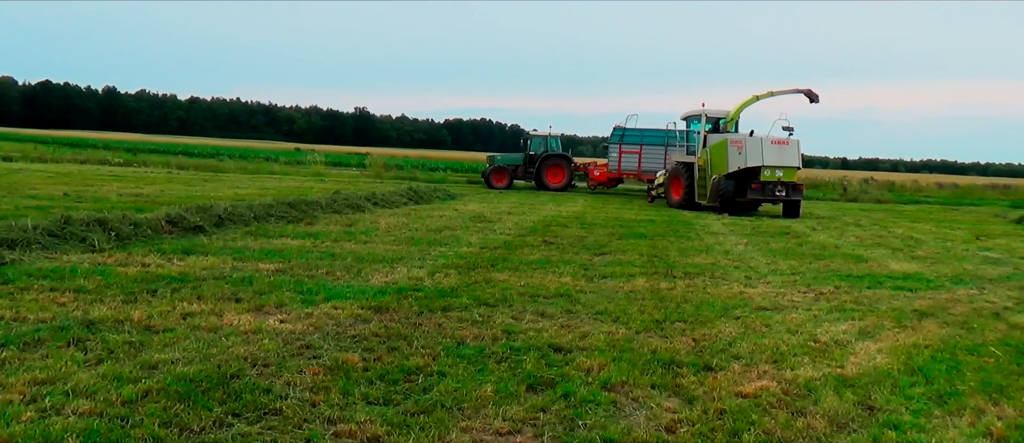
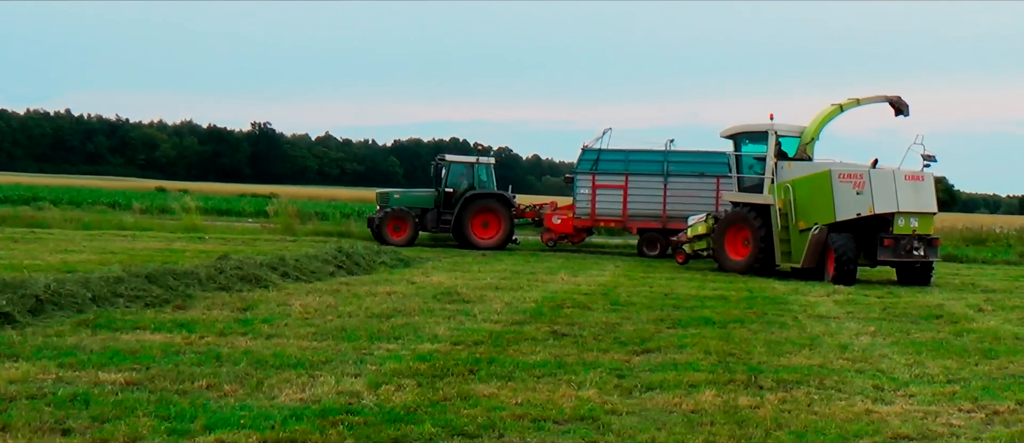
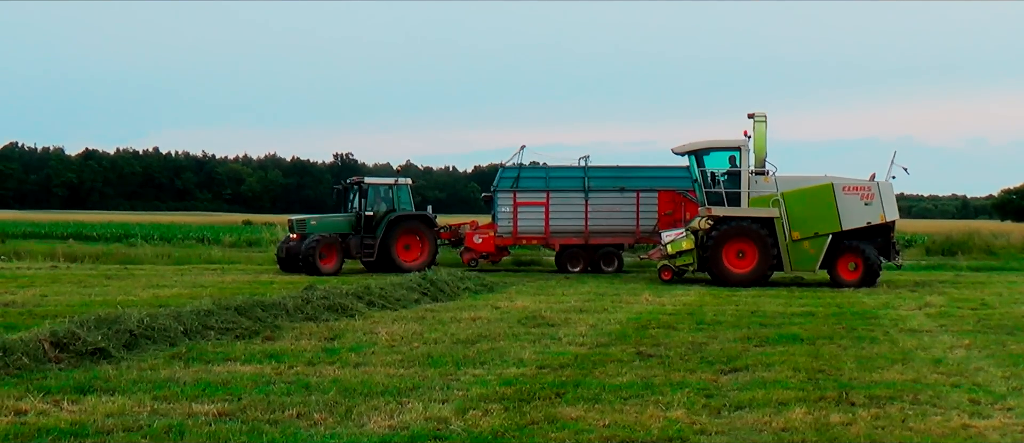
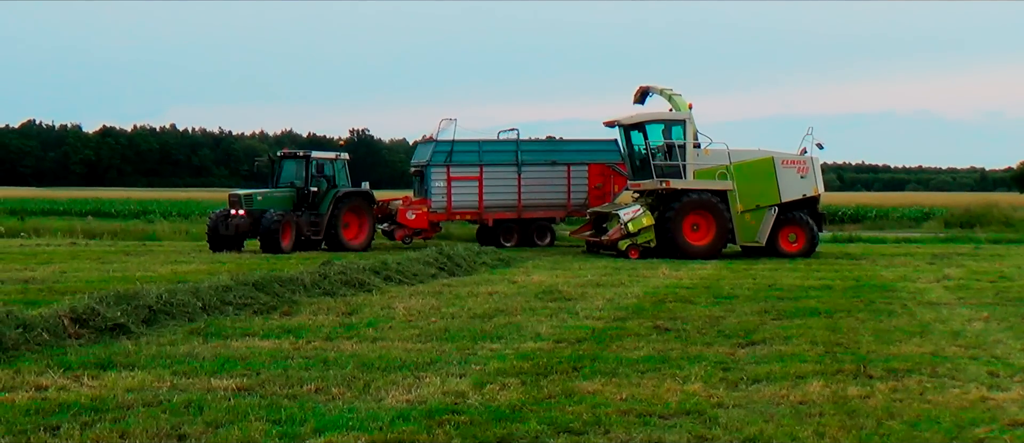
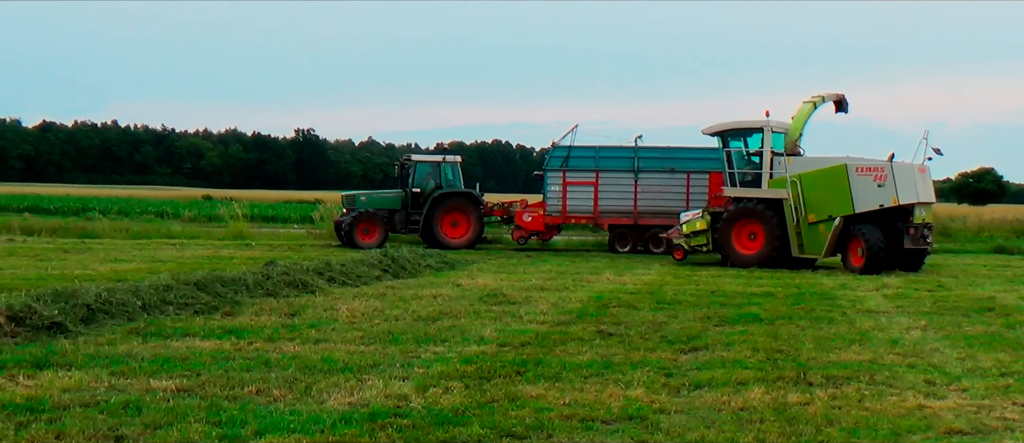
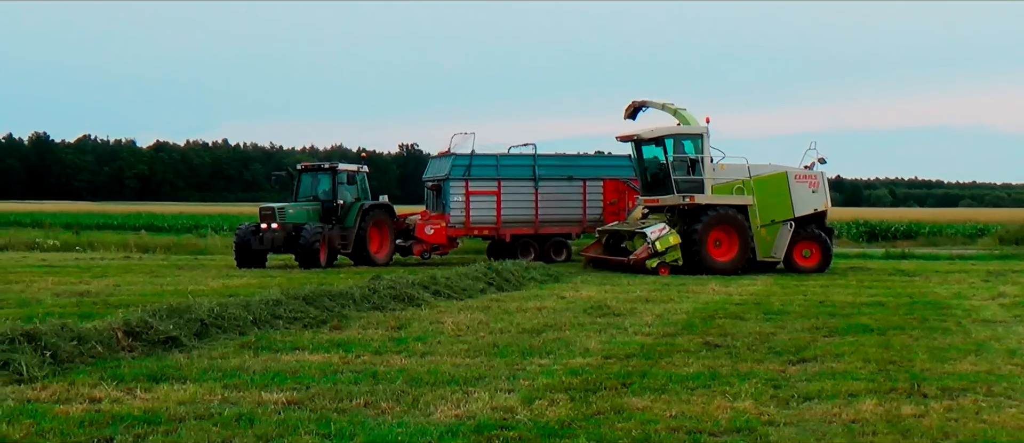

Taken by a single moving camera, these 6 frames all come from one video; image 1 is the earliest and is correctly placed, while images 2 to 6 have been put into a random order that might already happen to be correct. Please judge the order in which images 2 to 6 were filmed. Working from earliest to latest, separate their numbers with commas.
2, 5, 3, 4, 6
